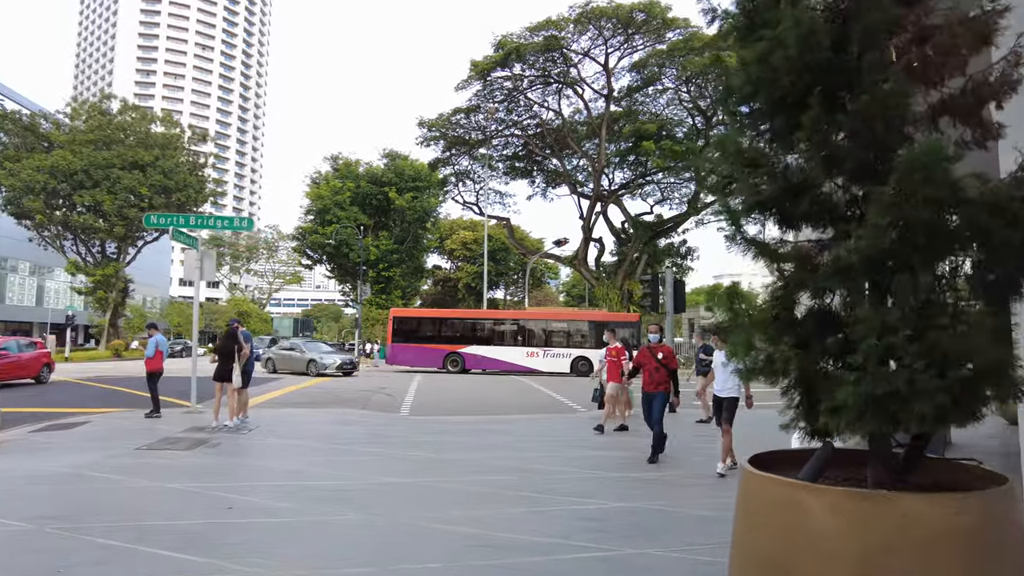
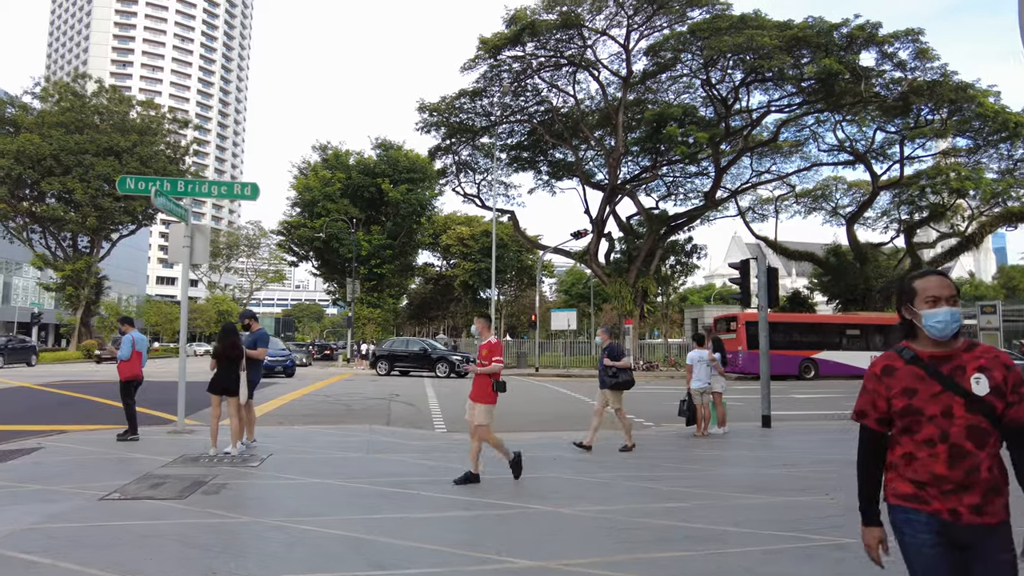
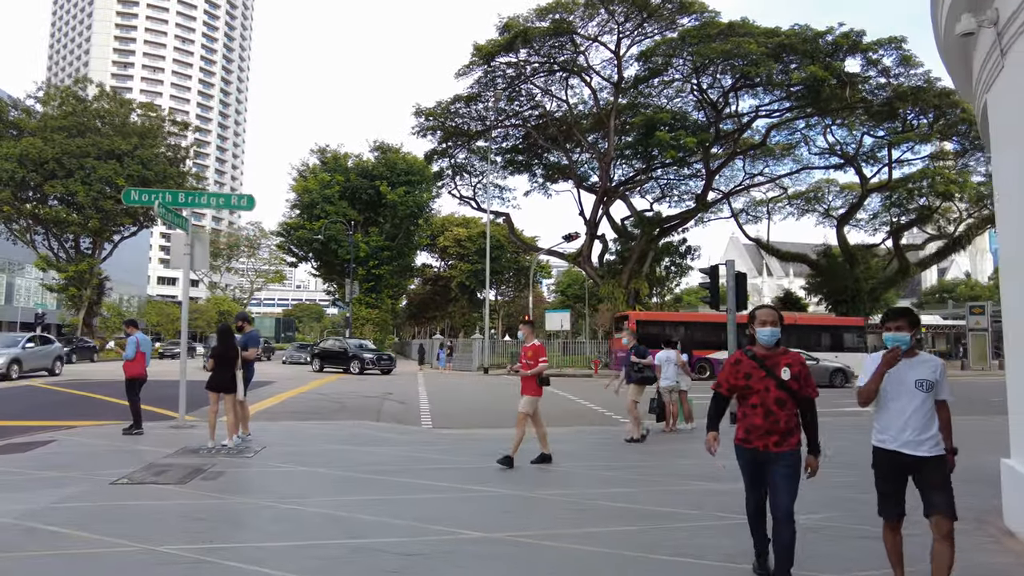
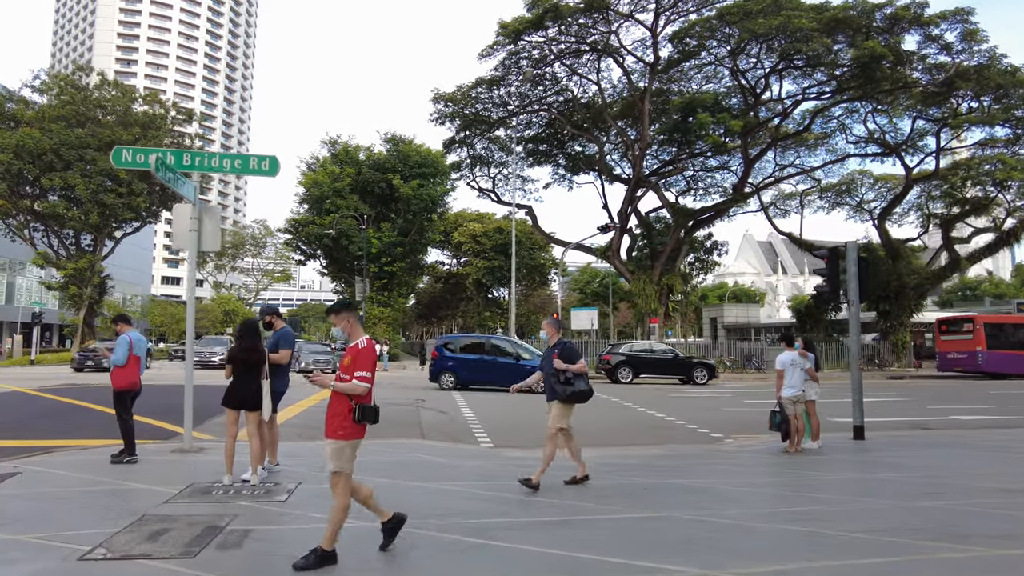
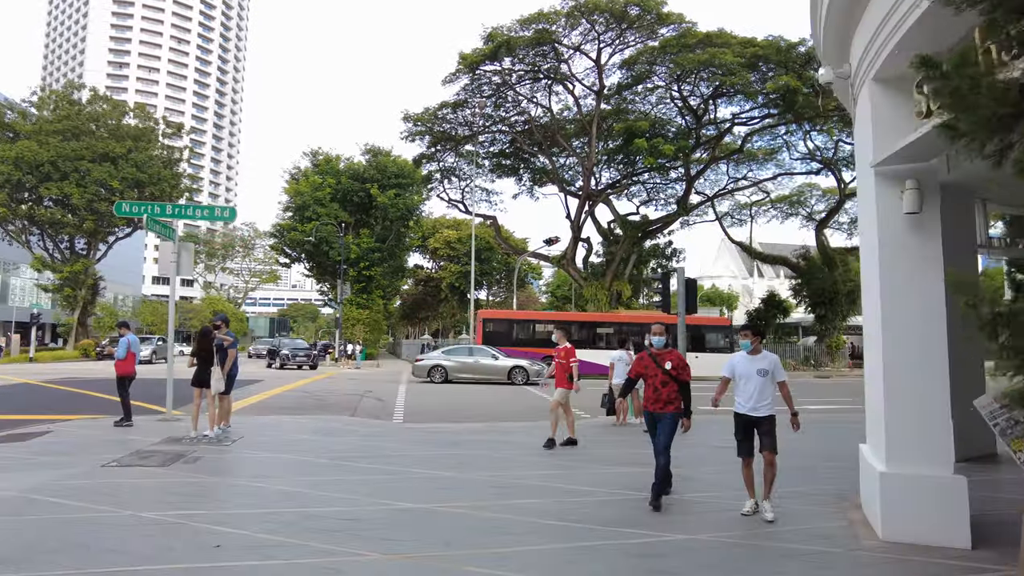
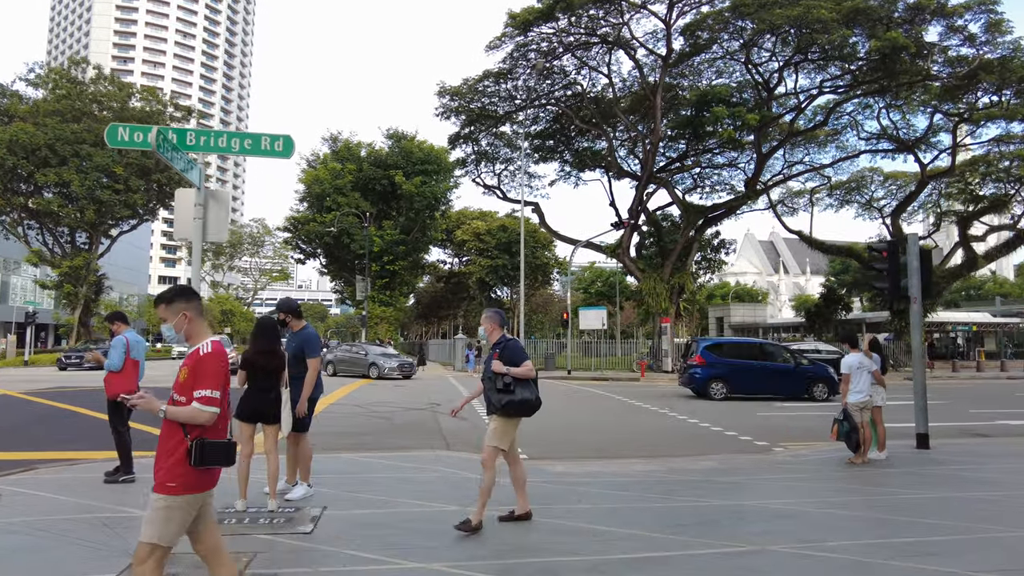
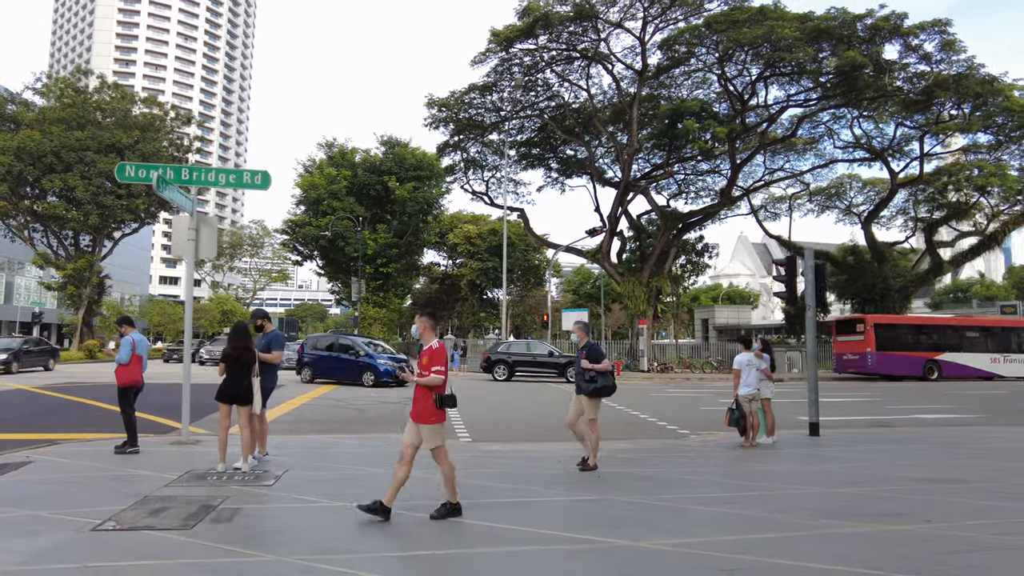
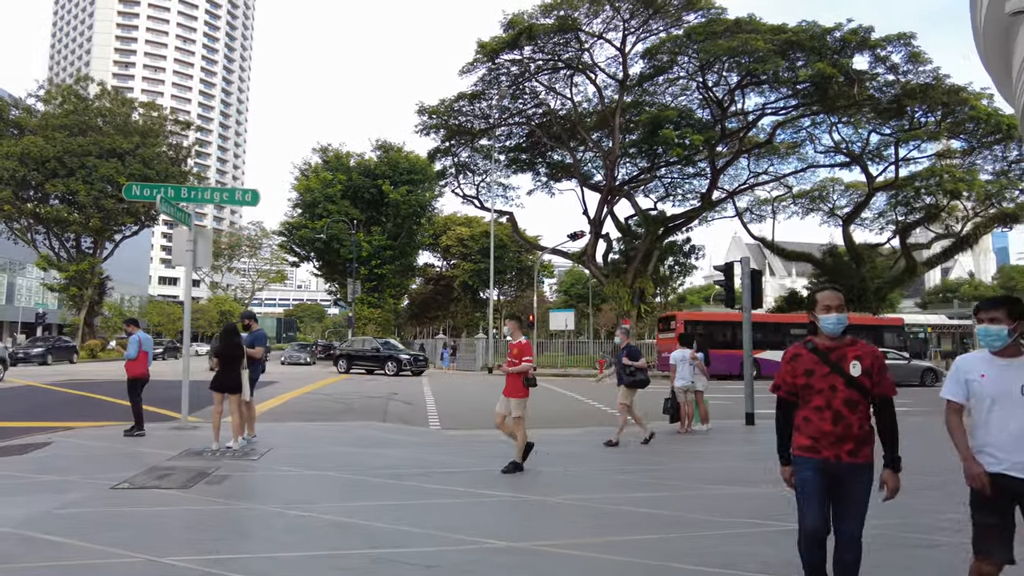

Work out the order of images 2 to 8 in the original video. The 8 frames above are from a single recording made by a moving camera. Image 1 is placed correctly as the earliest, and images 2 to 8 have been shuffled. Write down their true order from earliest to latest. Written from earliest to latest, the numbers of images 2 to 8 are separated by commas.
5, 3, 8, 2, 7, 4, 6
